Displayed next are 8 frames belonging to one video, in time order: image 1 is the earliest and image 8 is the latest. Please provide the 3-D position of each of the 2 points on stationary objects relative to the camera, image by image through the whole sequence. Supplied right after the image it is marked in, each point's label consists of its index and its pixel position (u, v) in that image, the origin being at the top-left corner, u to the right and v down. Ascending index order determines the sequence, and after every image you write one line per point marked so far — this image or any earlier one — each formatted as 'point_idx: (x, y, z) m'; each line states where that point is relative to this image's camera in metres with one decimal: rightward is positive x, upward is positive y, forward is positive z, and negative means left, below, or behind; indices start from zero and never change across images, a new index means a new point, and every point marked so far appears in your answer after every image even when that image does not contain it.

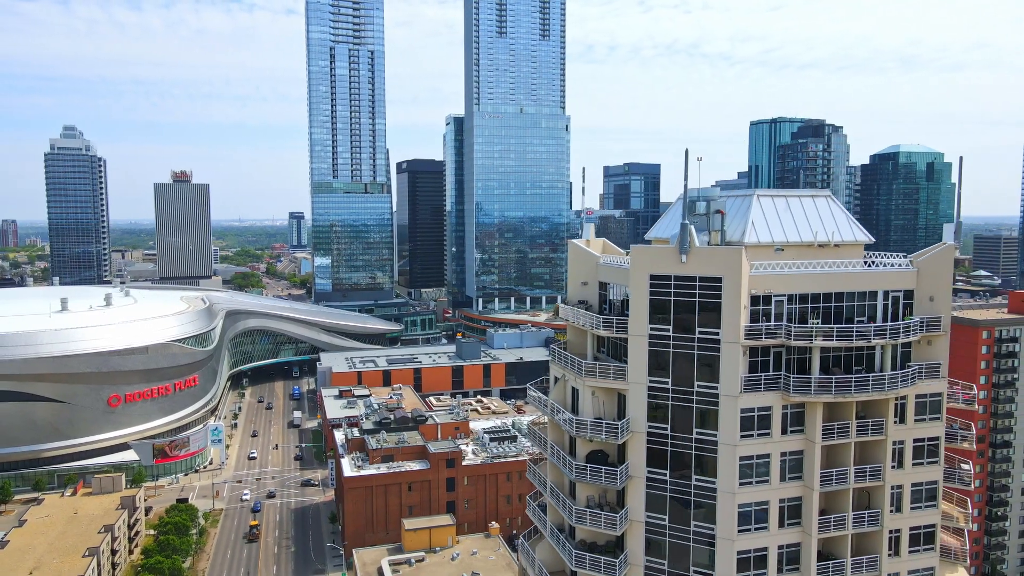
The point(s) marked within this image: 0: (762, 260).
0: (+3.7, +0.4, +10.8) m
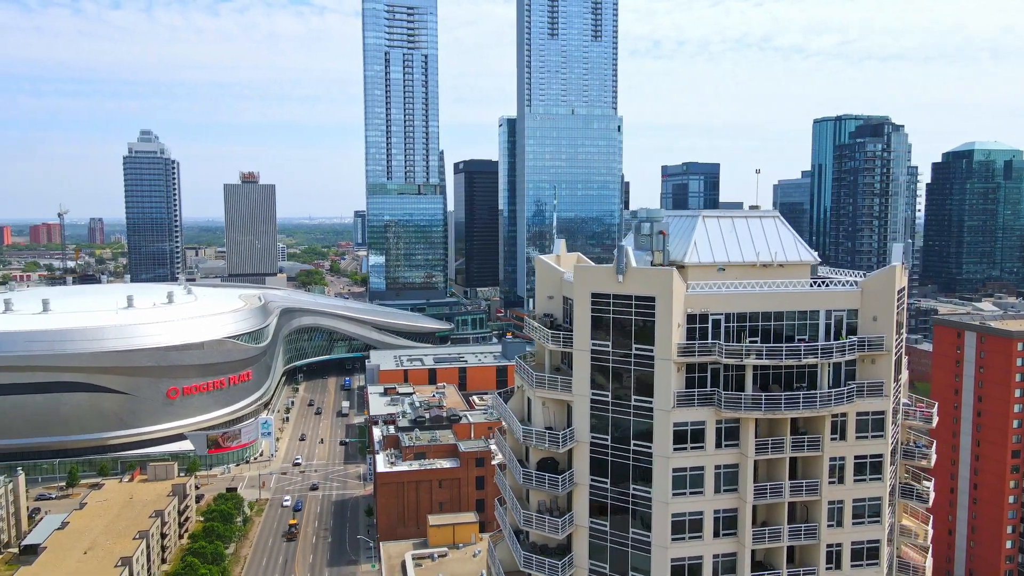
0: (+2.9, +0.1, +11.3) m
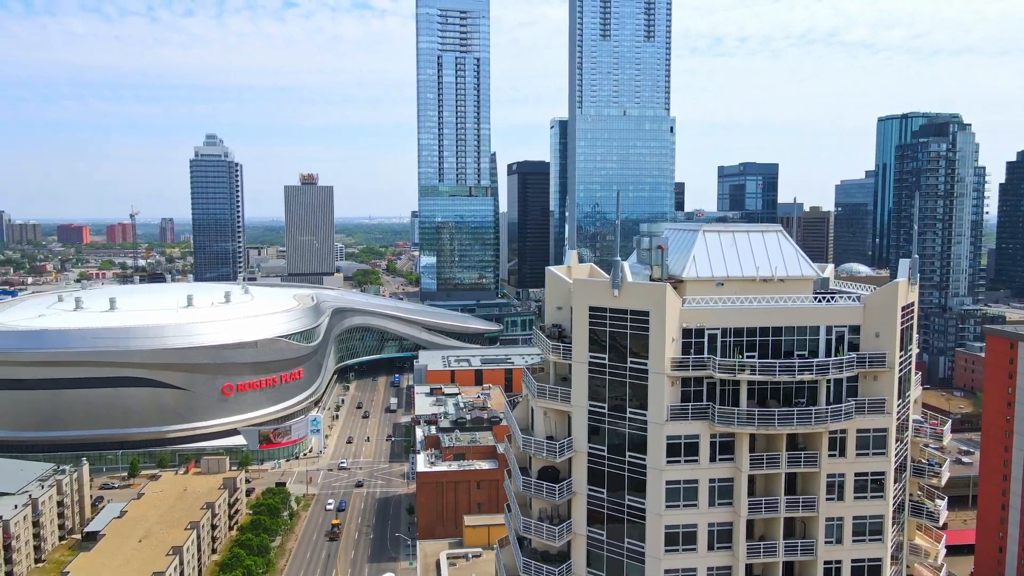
0: (+2.9, -0.1, +11.4) m
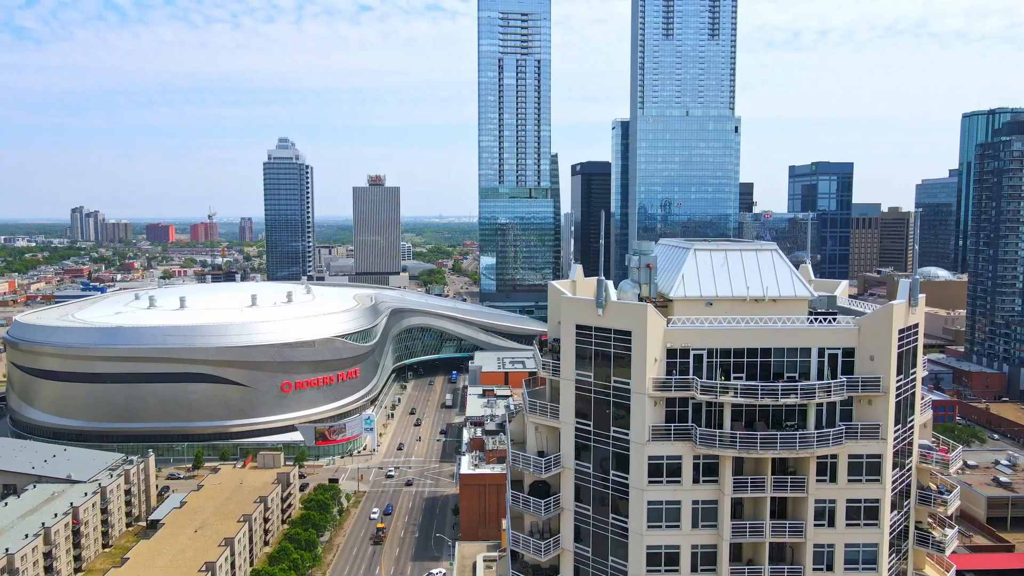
0: (+2.7, -0.4, +11.3) m
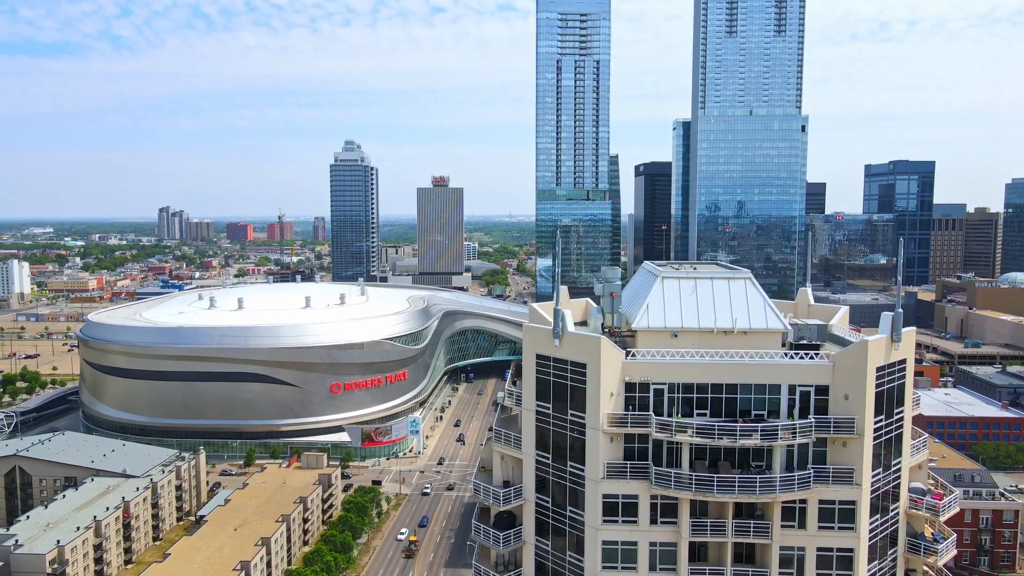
0: (+2.1, -0.8, +10.8) m
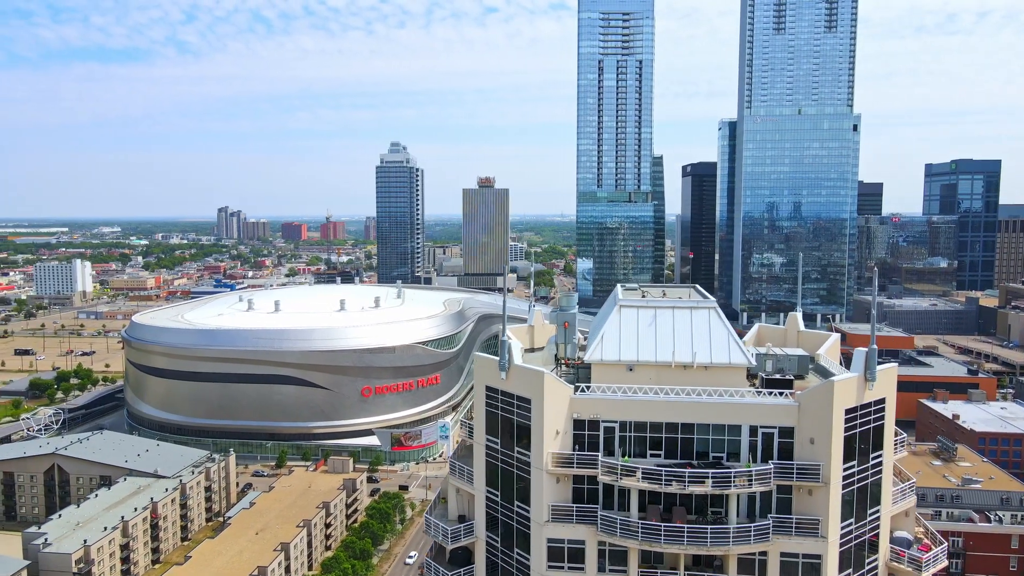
0: (+1.3, -1.2, +10.1) m
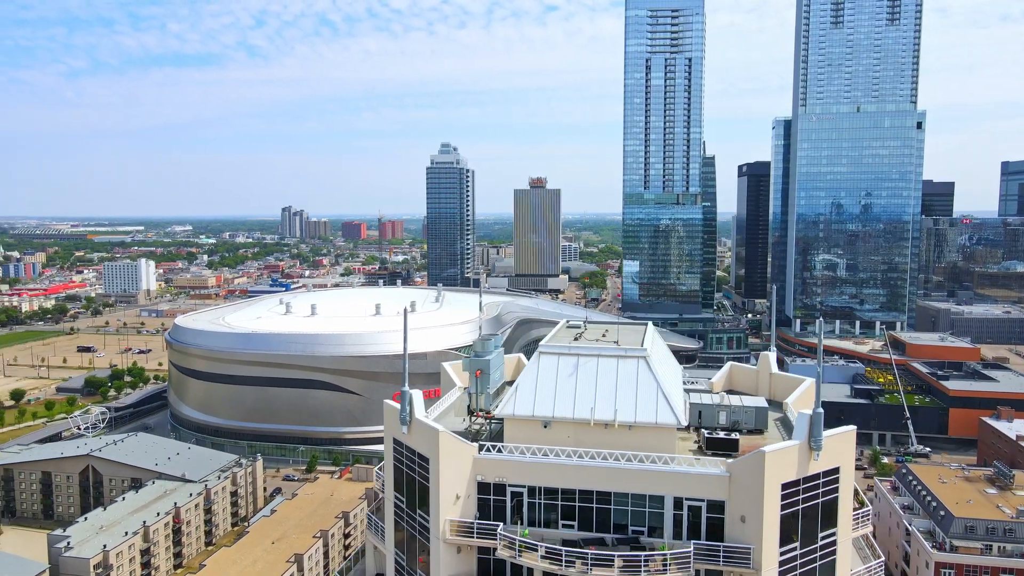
0: (+0.1, -1.8, +9.0) m
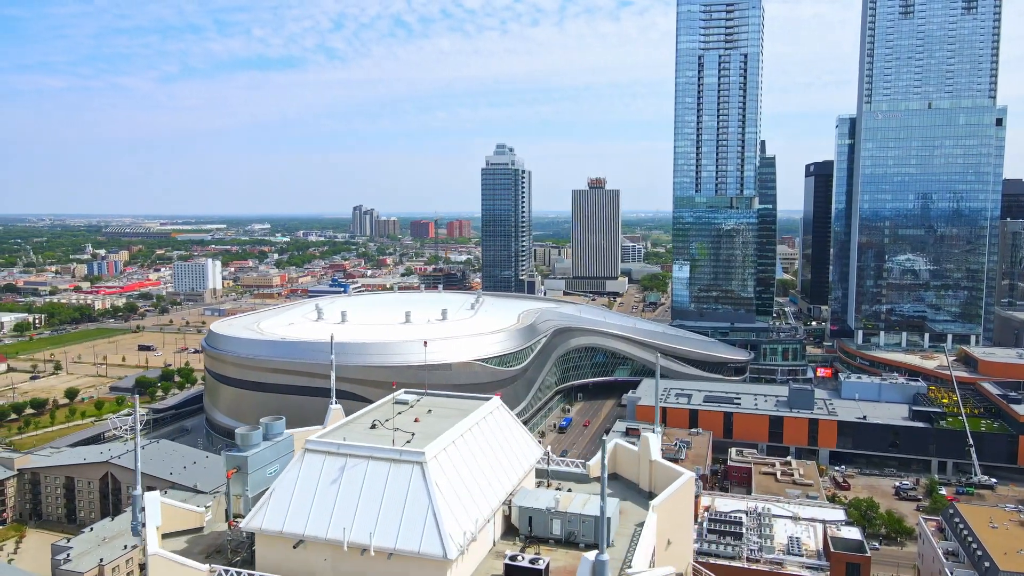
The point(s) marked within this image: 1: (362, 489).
0: (-2.3, -2.6, +7.3) m
1: (-1.4, -1.9, +7.2) m
